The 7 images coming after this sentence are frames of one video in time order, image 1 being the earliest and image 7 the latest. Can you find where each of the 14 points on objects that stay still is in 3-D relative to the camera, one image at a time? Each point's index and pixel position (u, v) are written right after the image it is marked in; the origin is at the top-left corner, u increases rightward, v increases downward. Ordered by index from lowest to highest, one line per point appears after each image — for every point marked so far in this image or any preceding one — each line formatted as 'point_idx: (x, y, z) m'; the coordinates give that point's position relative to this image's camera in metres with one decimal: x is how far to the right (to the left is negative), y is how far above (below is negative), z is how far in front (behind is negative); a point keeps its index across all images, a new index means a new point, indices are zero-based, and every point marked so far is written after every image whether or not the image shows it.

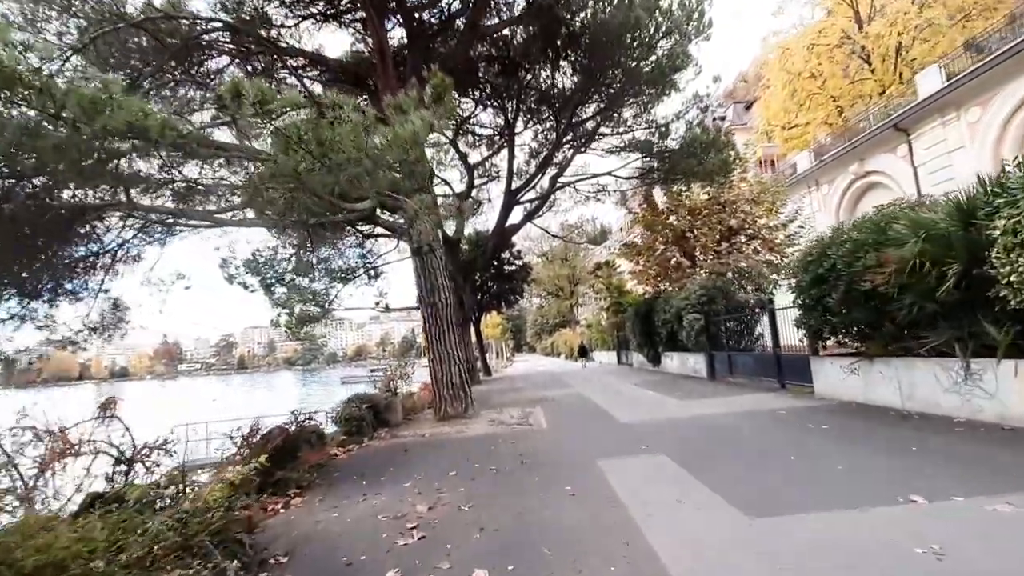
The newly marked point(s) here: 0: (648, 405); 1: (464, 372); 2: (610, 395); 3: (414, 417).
0: (+3.0, -2.6, +10.8) m
1: (-1.0, -1.8, +10.8) m
2: (+2.7, -2.9, +13.4) m
3: (-2.2, -2.9, +11.1) m
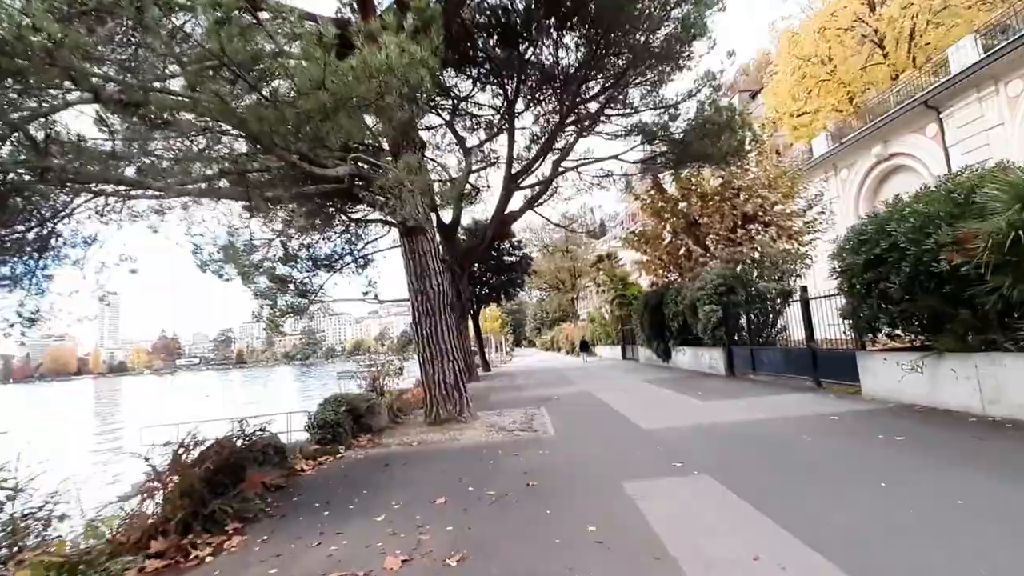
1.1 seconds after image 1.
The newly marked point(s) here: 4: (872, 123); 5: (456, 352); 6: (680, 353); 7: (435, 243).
0: (+3.0, -2.4, +9.5) m
1: (-1.0, -1.5, +9.5) m
2: (+2.7, -2.6, +12.1) m
3: (-2.1, -2.6, +9.8) m
4: (+14.1, +6.4, +19.8) m
5: (-1.1, -1.2, +9.5) m
6: (+6.2, -2.4, +18.5) m
7: (-1.5, +0.9, +9.8) m
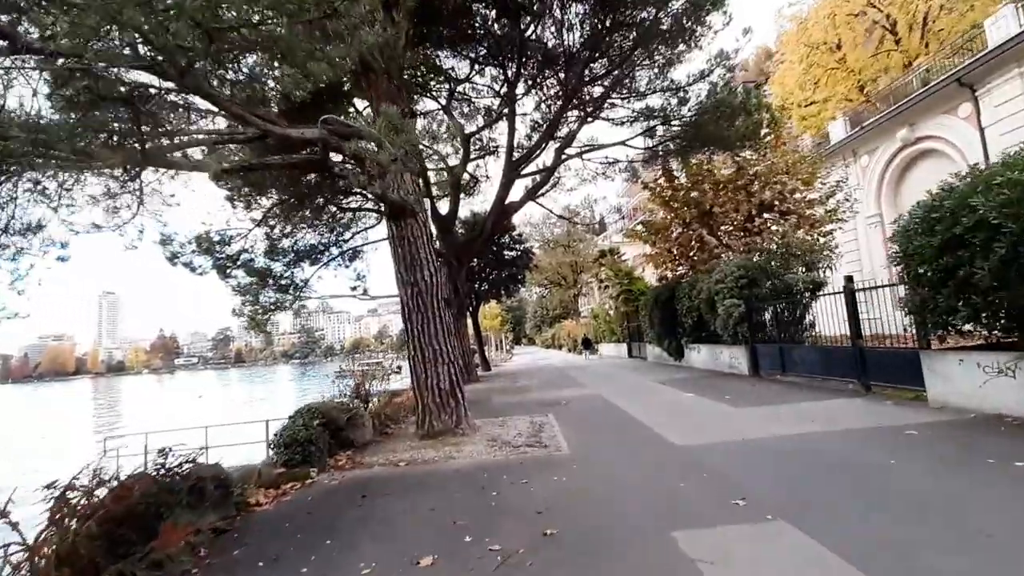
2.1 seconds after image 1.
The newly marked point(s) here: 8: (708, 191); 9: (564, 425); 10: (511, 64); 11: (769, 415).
0: (+3.1, -2.2, +8.3) m
1: (-0.9, -1.4, +8.2) m
2: (+2.8, -2.4, +10.8) m
3: (-2.0, -2.5, +8.5) m
4: (+14.1, +6.7, +18.5) m
5: (-1.0, -1.1, +8.2) m
6: (+6.3, -2.1, +17.2) m
7: (-1.5, +1.0, +8.5) m
8: (+7.7, +3.8, +19.8) m
9: (+0.9, -2.4, +8.6) m
10: (0.0, +7.7, +17.2) m
11: (+4.2, -2.1, +8.1) m
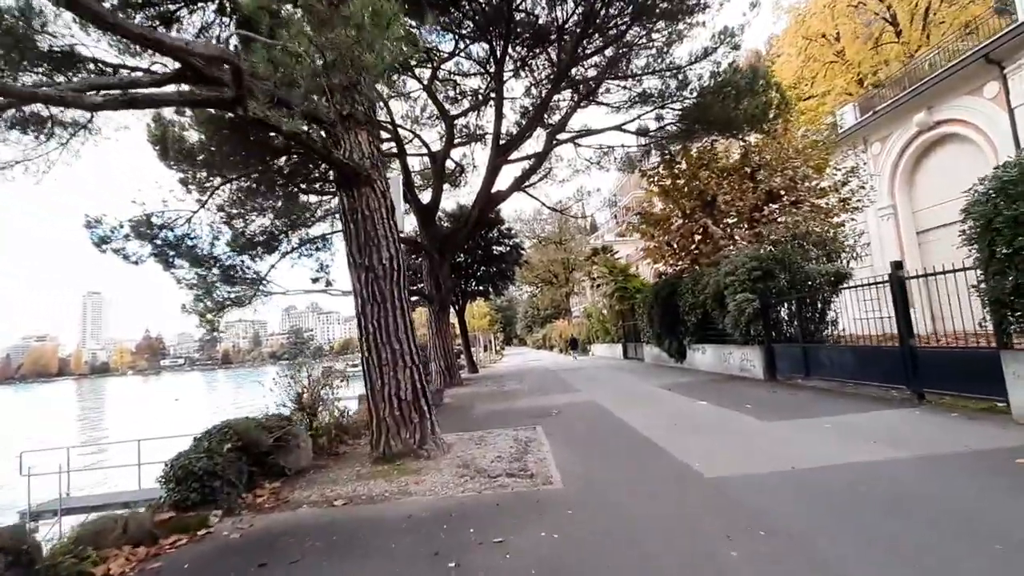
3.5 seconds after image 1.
0: (+2.8, -2.0, +6.7) m
1: (-1.2, -1.2, +6.6) m
2: (+2.5, -2.2, +9.2) m
3: (-2.3, -2.3, +6.9) m
4: (+13.7, +6.8, +17.1) m
5: (-1.3, -0.9, +6.5) m
6: (+5.8, -2.0, +15.7) m
7: (-1.7, +1.2, +6.9) m
8: (+7.2, +3.9, +18.3) m
9: (+0.6, -2.2, +7.0) m
10: (-0.4, +7.9, +15.6) m
11: (+3.9, -1.9, +6.5) m
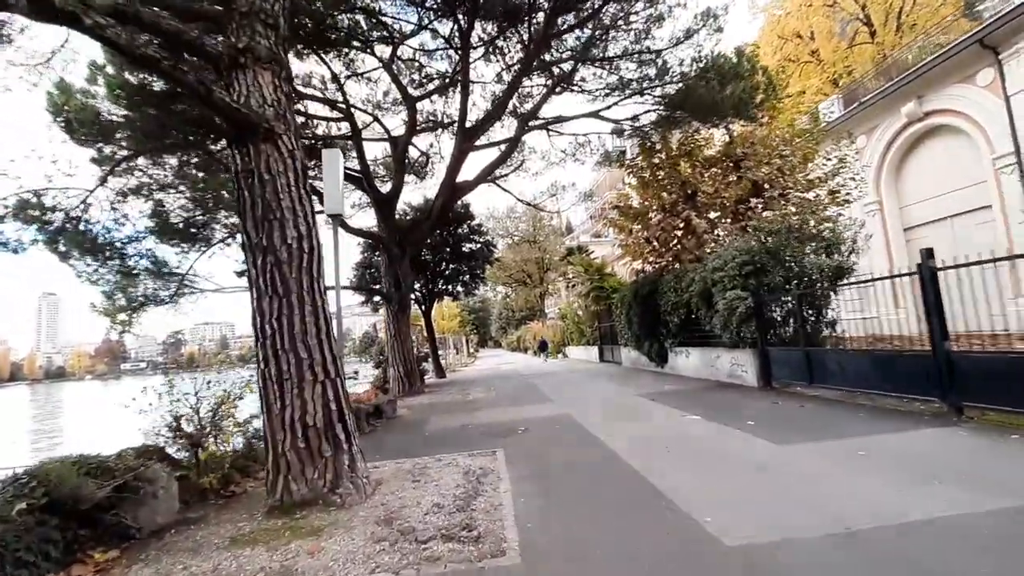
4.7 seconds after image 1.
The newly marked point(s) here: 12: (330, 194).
0: (+2.3, -1.9, +5.3) m
1: (-1.7, -1.1, +5.0) m
2: (+1.8, -2.1, +7.8) m
3: (-2.9, -2.1, +5.2) m
4: (+12.6, +6.8, +16.2) m
5: (-1.8, -0.8, +4.9) m
6: (+4.9, -1.9, +14.4) m
7: (-2.3, +1.3, +5.2) m
8: (+6.1, +4.0, +17.1) m
9: (+0.1, -2.1, +5.4) m
10: (-1.4, +7.9, +14.1) m
11: (+3.4, -1.8, +5.1) m
12: (-3.2, +1.7, +8.9) m
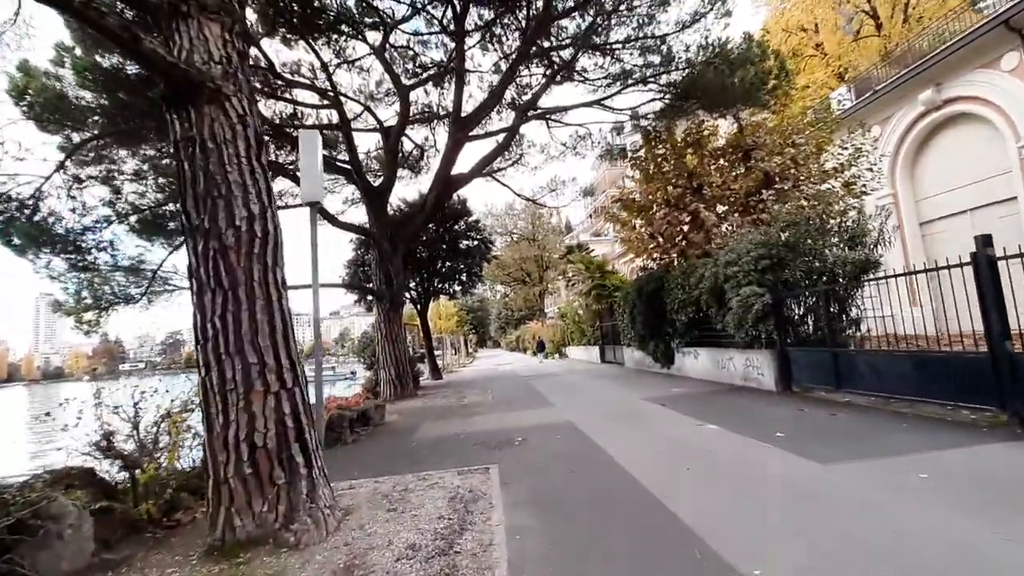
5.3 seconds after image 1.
0: (+2.2, -1.8, +4.4) m
1: (-1.7, -1.0, +4.1) m
2: (+1.7, -2.1, +6.9) m
3: (-2.9, -2.1, +4.4) m
4: (+12.6, +6.9, +15.4) m
5: (-1.8, -0.7, +4.1) m
6: (+4.8, -1.8, +13.6) m
7: (-2.3, +1.4, +4.4) m
8: (+6.0, +4.1, +16.3) m
9: (0.0, -2.0, +4.6) m
10: (-1.4, +8.0, +13.2) m
11: (+3.3, -1.7, +4.3) m
12: (-3.3, +1.7, +8.0) m
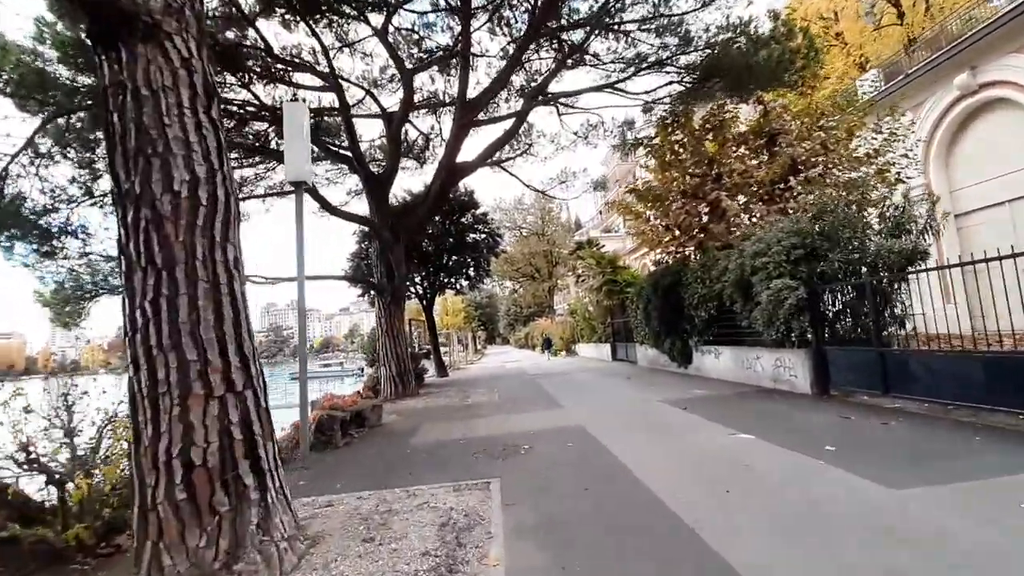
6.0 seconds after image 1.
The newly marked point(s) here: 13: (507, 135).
0: (+2.2, -1.7, +3.6) m
1: (-1.7, -0.9, +3.3) m
2: (+1.8, -1.9, +6.1) m
3: (-2.9, -1.9, +3.6) m
4: (+12.8, +7.1, +14.3) m
5: (-1.8, -0.6, +3.3) m
6: (+5.0, -1.7, +12.7) m
7: (-2.3, +1.5, +3.6) m
8: (+6.3, +4.2, +15.3) m
9: (0.0, -1.9, +3.8) m
10: (-1.2, +8.2, +12.4) m
11: (+3.3, -1.6, +3.4) m
12: (-3.2, +1.9, +7.3) m
13: (-0.2, +5.2, +17.0) m
